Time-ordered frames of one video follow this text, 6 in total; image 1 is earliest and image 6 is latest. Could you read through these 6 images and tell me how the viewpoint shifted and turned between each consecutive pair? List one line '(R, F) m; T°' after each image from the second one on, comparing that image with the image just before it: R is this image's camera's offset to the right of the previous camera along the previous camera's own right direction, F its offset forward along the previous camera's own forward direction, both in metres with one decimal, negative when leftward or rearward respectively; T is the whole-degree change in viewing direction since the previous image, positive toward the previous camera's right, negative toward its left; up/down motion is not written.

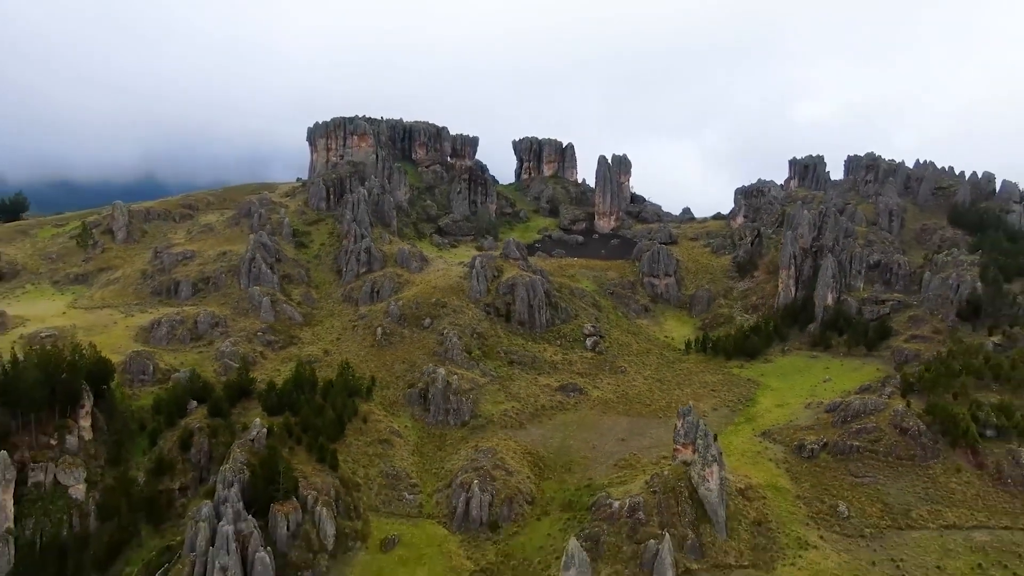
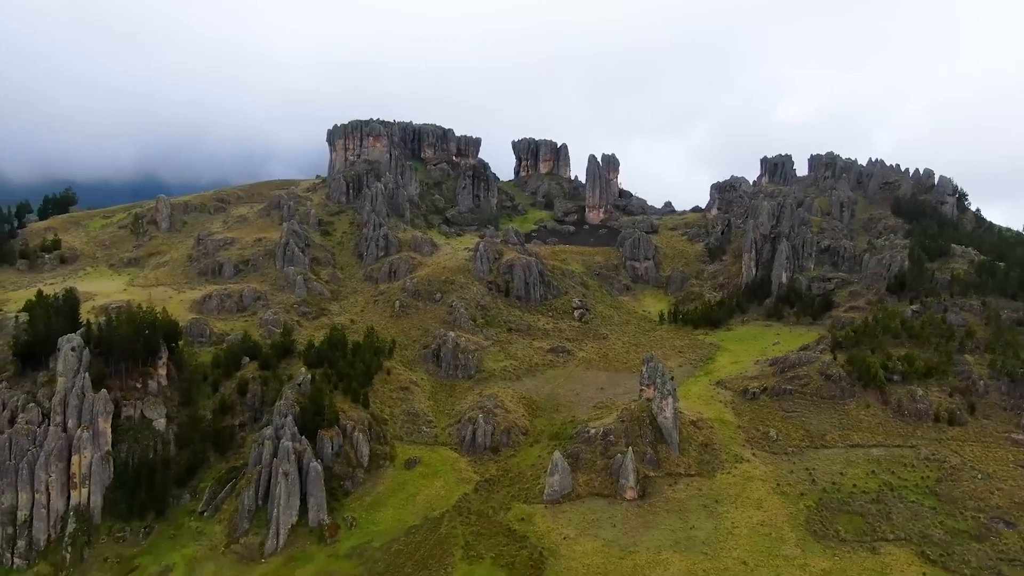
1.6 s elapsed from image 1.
(+0.3, -13.2) m; 0°
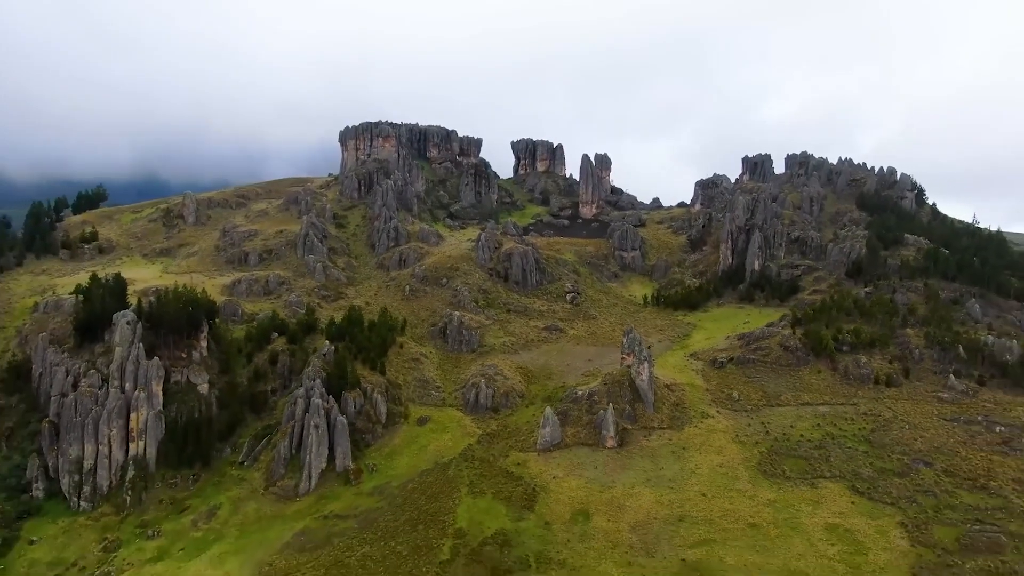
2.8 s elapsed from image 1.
(+0.3, -10.1) m; 0°
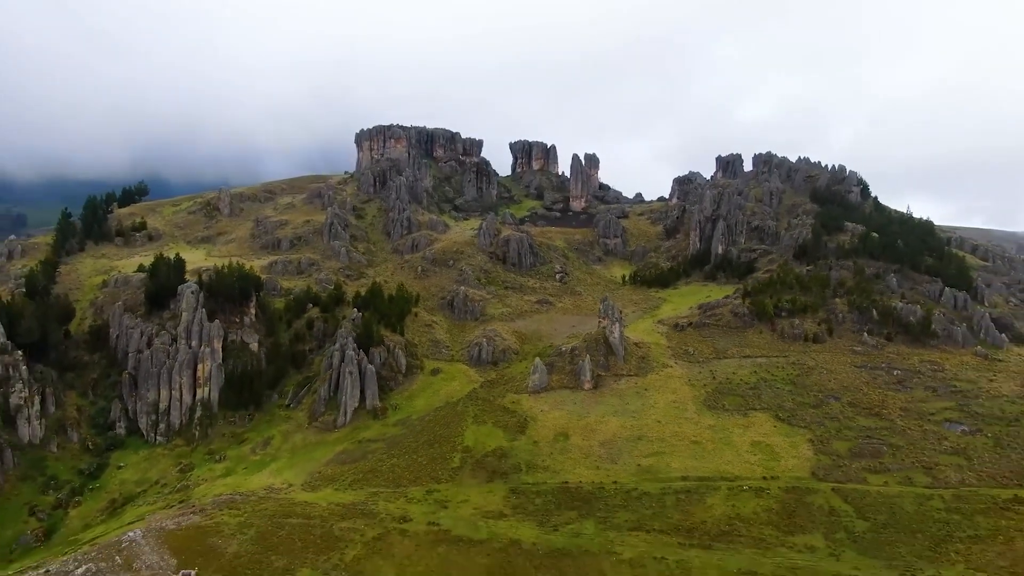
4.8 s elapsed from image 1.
(+0.5, -16.7) m; 0°
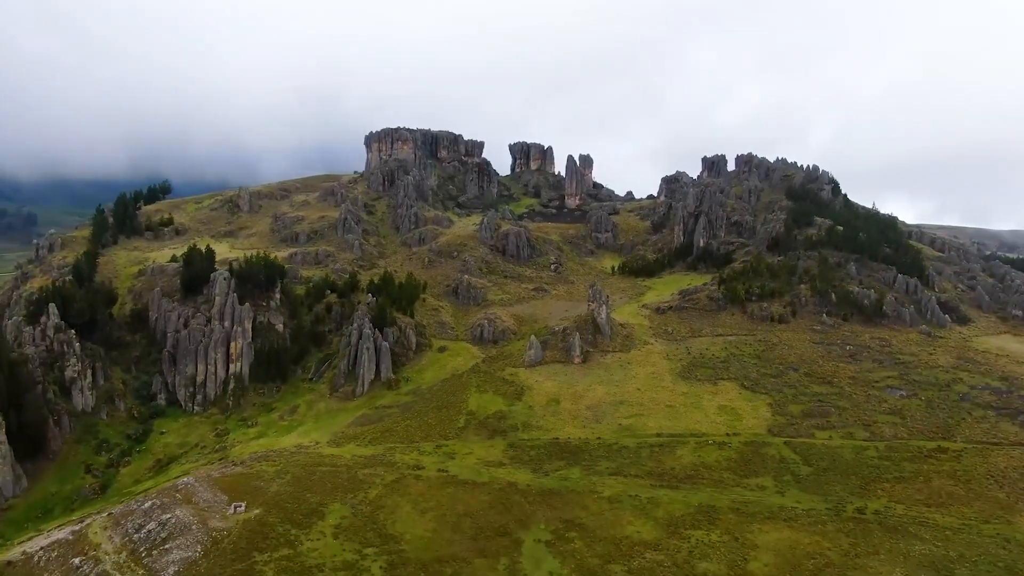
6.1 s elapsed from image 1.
(+0.3, -11.1) m; 0°
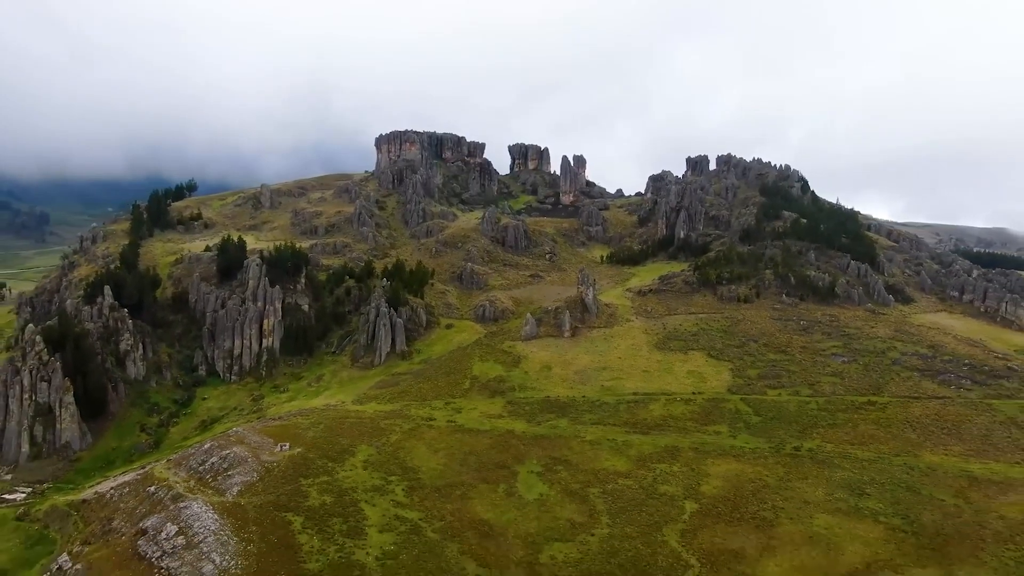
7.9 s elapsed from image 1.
(+0.4, -14.2) m; 0°
